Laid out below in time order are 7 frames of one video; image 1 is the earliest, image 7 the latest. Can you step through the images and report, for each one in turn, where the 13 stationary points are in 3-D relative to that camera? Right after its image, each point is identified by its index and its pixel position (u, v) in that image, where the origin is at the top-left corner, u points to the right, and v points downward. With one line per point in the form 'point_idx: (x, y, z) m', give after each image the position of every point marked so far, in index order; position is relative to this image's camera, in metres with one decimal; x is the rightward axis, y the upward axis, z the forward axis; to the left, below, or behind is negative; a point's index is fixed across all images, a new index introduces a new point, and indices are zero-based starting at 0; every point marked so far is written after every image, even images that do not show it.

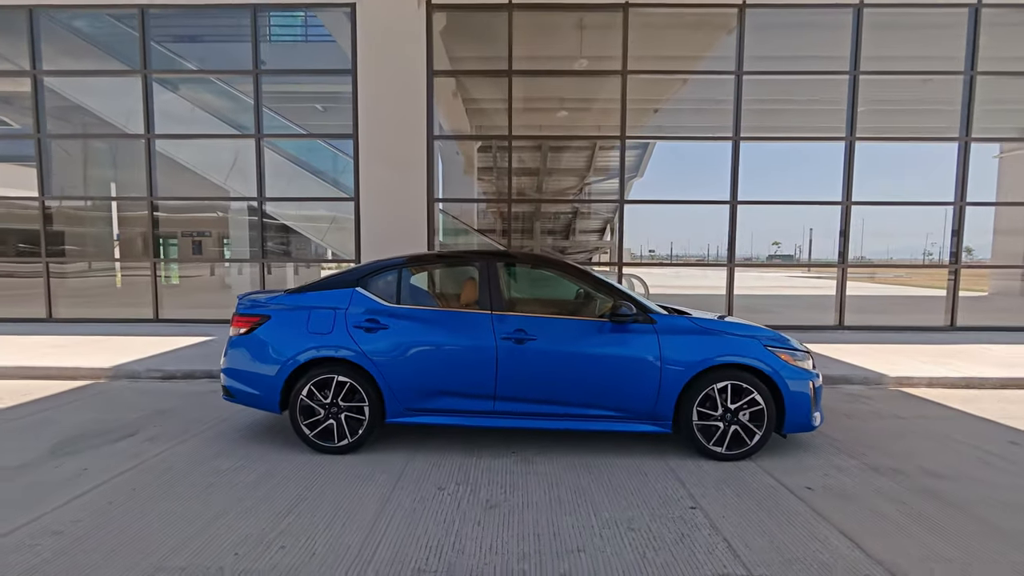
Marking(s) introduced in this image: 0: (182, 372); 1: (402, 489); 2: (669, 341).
0: (-4.1, -1.0, +6.0) m
1: (-0.7, -1.3, +3.2) m
2: (+1.2, -0.4, +3.6) m
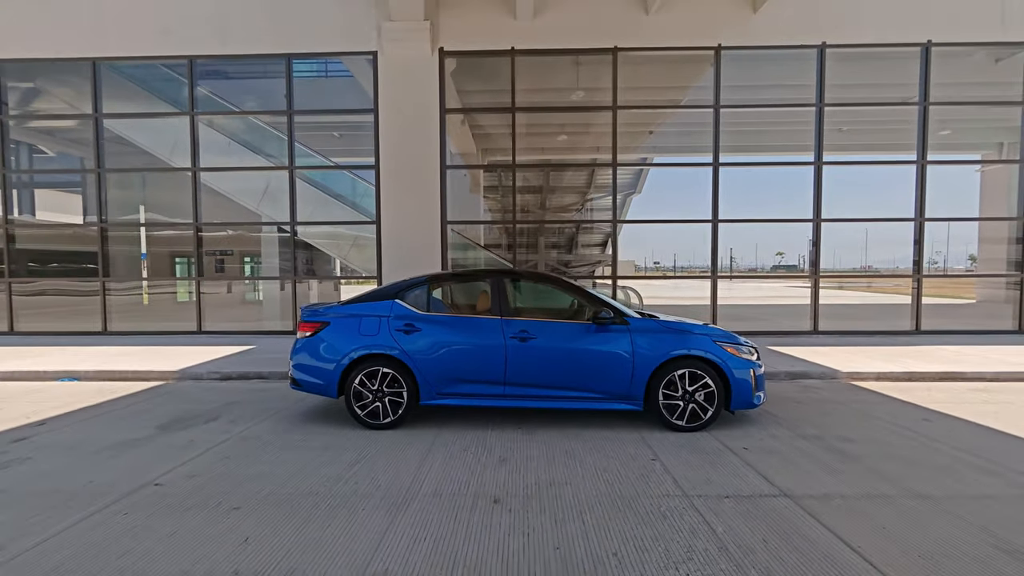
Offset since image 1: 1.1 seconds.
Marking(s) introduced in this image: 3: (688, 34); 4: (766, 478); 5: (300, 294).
0: (-4.0, -1.3, +7.1) m
1: (-0.7, -1.4, +4.3) m
2: (+1.3, -0.5, +4.7) m
3: (+3.8, +5.5, +10.6) m
4: (+1.9, -1.4, +3.7) m
5: (-5.4, -0.1, +11.2) m
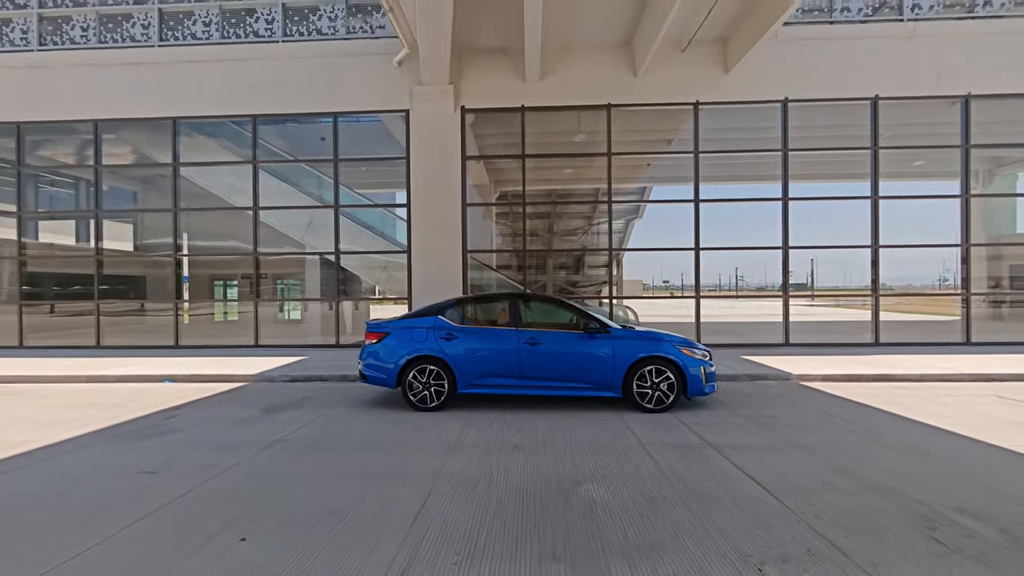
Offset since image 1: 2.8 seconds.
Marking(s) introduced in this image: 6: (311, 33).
0: (-3.8, -1.6, +8.8) m
1: (-0.5, -1.7, +6.0) m
2: (+1.4, -0.7, +6.4) m
3: (+4.0, +5.1, +12.4) m
4: (+2.1, -1.6, +5.3) m
5: (-5.1, -0.7, +13.0) m
6: (-5.3, +6.7, +12.7) m
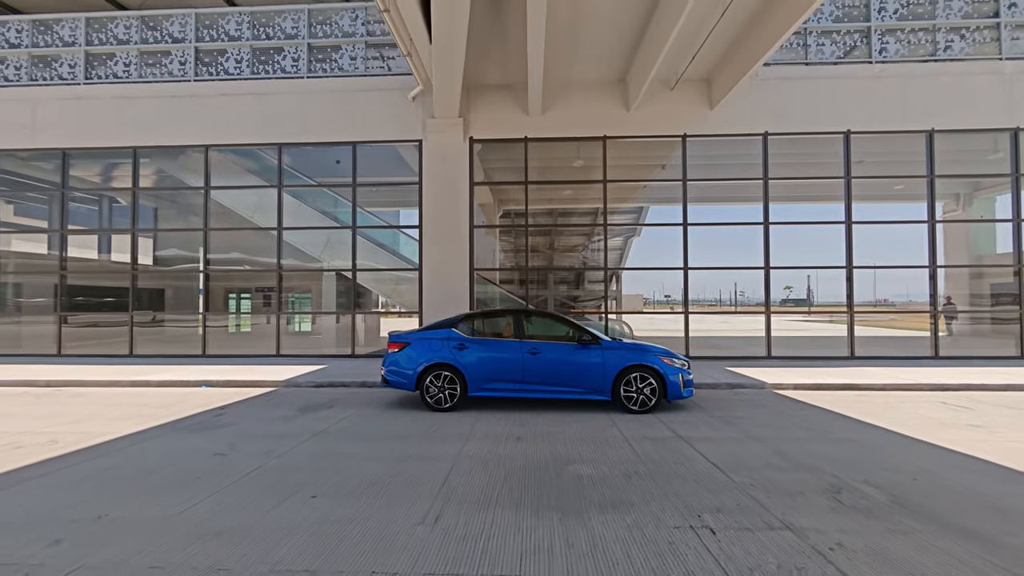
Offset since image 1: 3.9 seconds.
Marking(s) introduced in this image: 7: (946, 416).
0: (-3.7, -1.9, +9.8) m
1: (-0.5, -1.9, +6.9) m
2: (+1.5, -1.0, +7.4) m
3: (+4.2, +4.6, +13.6) m
4: (+2.1, -1.9, +6.2) m
5: (-5.0, -1.1, +14.0) m
6: (-5.2, +6.3, +13.9) m
7: (+6.5, -1.9, +7.2) m
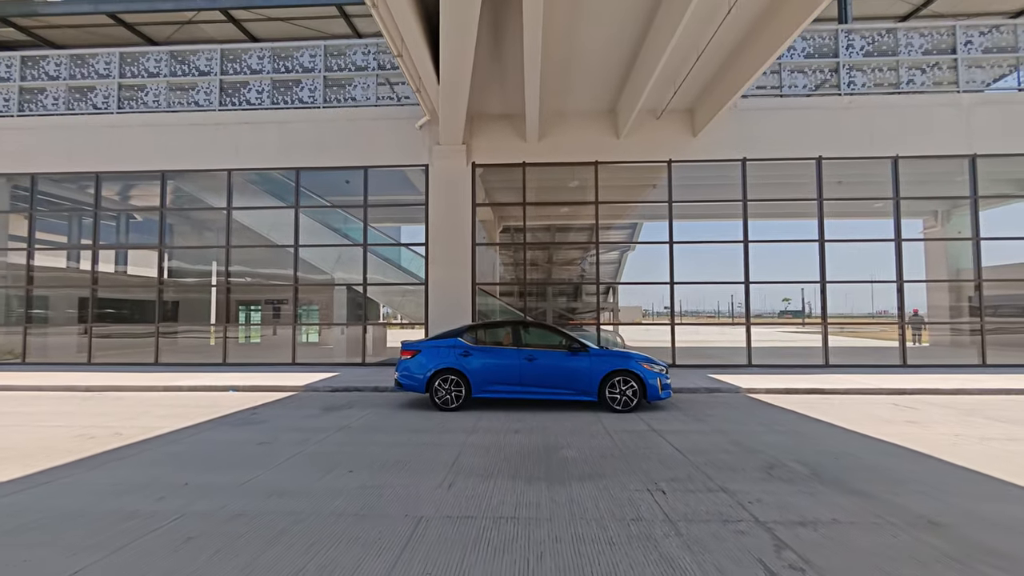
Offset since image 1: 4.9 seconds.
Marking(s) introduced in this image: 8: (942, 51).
0: (-3.8, -2.2, +10.8) m
1: (-0.5, -2.2, +7.9) m
2: (+1.5, -1.2, +8.4) m
3: (+4.1, +4.2, +14.7) m
4: (+2.1, -2.1, +7.2) m
5: (-5.1, -1.5, +15.0) m
6: (-5.2, +5.9, +15.1) m
7: (+6.5, -2.2, +8.2) m
8: (+12.7, +7.0, +14.2) m
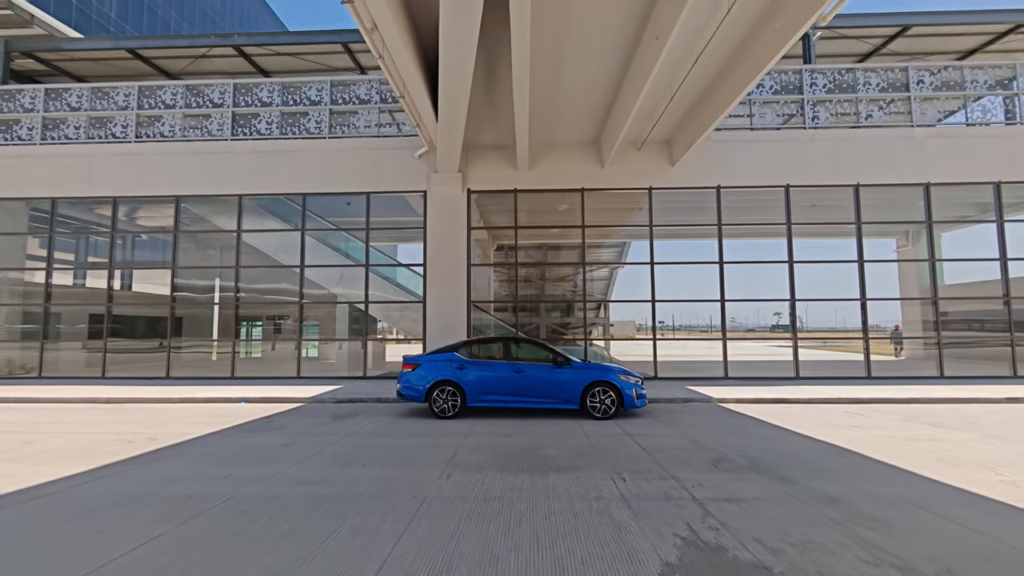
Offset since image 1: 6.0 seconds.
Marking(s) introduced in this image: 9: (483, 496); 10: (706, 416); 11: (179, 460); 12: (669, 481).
0: (-4.0, -2.7, +11.7) m
1: (-0.7, -2.5, +8.9) m
2: (+1.3, -1.6, +9.3) m
3: (+3.9, +3.6, +15.9) m
4: (+1.9, -2.5, +8.2) m
5: (-5.3, -2.1, +15.9) m
6: (-5.5, +5.3, +16.2) m
7: (+6.3, -2.5, +9.2) m
8: (+12.5, +6.5, +15.5) m
9: (-0.3, -2.1, +4.9) m
10: (+3.9, -2.6, +9.7) m
11: (-4.4, -2.3, +6.4) m
12: (+1.7, -2.1, +5.2) m
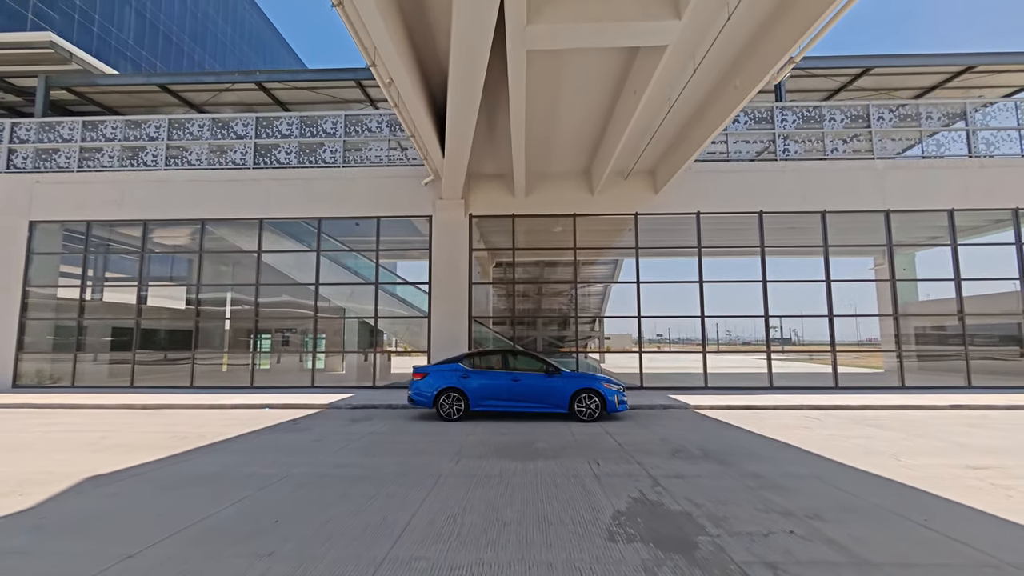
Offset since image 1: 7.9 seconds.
0: (-4.0, -3.2, +13.0) m
1: (-0.7, -2.9, +10.2) m
2: (+1.2, -2.0, +10.7) m
3: (+3.8, +3.0, +17.4) m
4: (+1.9, -2.8, +9.5) m
5: (-5.4, -2.7, +17.2) m
6: (-5.5, +4.7, +17.7) m
7: (+6.3, -3.0, +10.5) m
8: (+12.4, +5.9, +17.1) m
9: (-0.3, -2.4, +6.3) m
10: (+3.8, -3.0, +11.0) m
11: (-4.5, -2.6, +7.7) m
12: (+1.7, -2.4, +6.5) m
